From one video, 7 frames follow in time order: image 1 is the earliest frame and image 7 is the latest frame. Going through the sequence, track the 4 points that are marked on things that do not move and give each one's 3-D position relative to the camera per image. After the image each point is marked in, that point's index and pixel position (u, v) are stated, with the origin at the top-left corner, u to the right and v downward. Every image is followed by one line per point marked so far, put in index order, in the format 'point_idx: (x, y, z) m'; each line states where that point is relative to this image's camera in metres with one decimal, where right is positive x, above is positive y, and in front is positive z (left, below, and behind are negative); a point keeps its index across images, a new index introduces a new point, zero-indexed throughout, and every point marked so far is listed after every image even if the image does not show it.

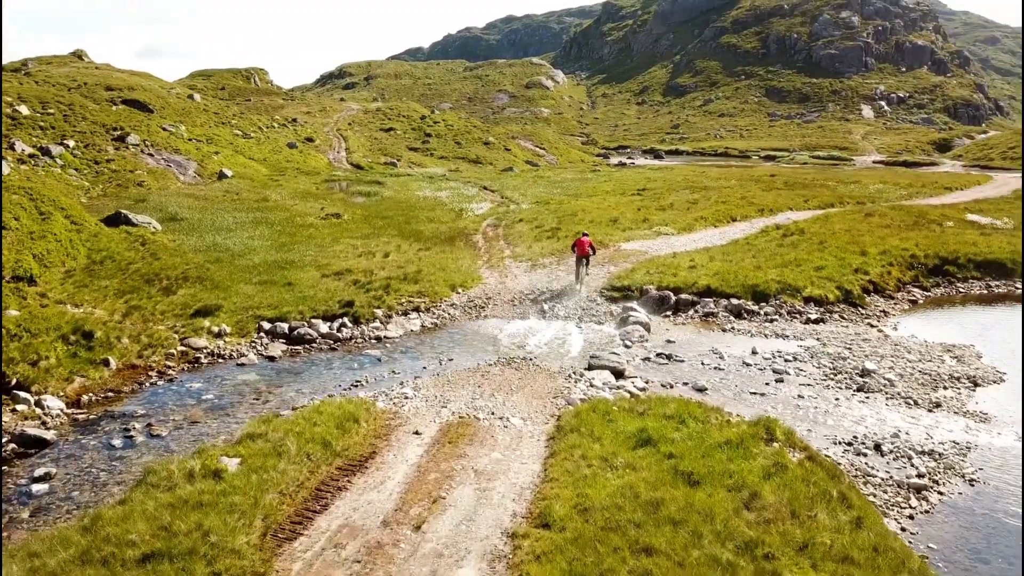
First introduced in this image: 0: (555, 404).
0: (+1.0, -2.7, +18.6) m
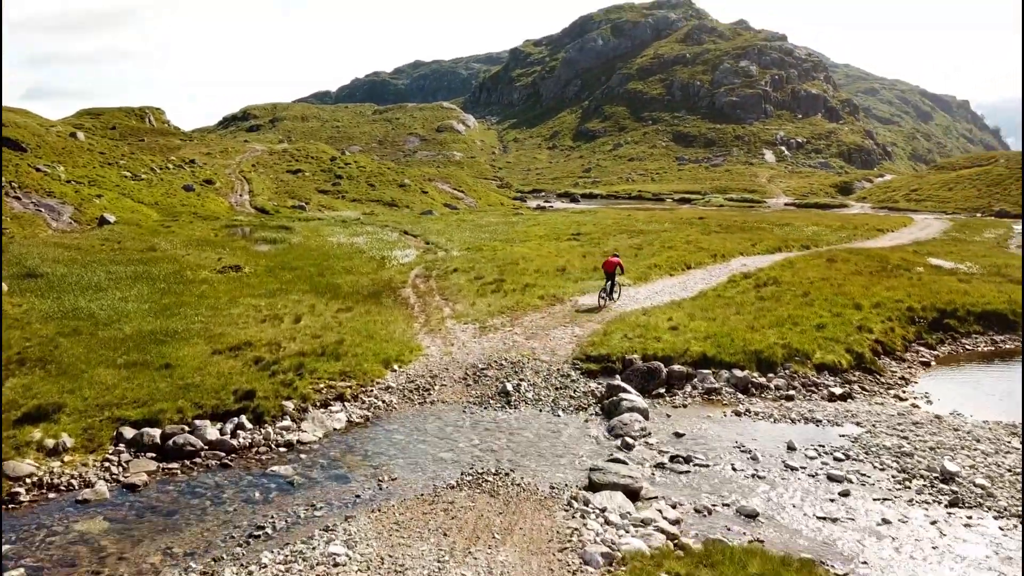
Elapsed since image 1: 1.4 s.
0: (+0.8, -4.3, +12.3) m
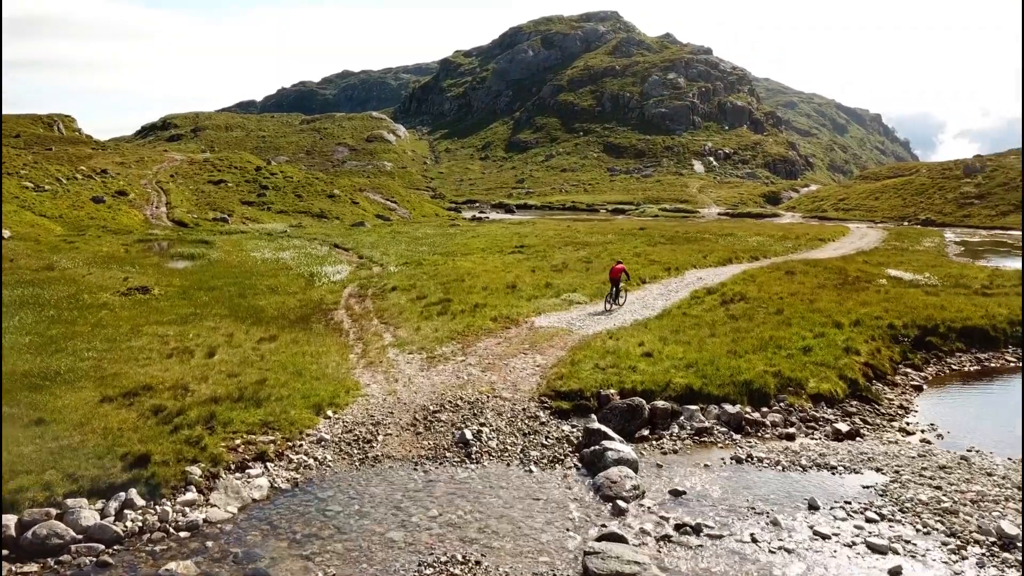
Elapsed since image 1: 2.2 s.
0: (+0.8, -4.8, +8.7) m
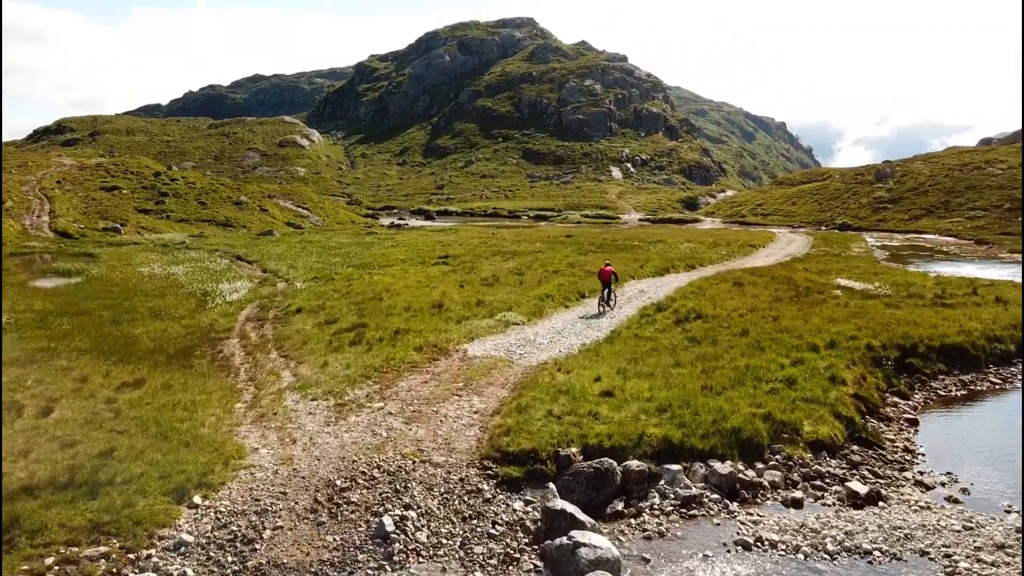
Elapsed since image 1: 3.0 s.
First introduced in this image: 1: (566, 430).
0: (+0.6, -5.3, +4.1) m
1: (+1.2, -3.1, +17.6) m
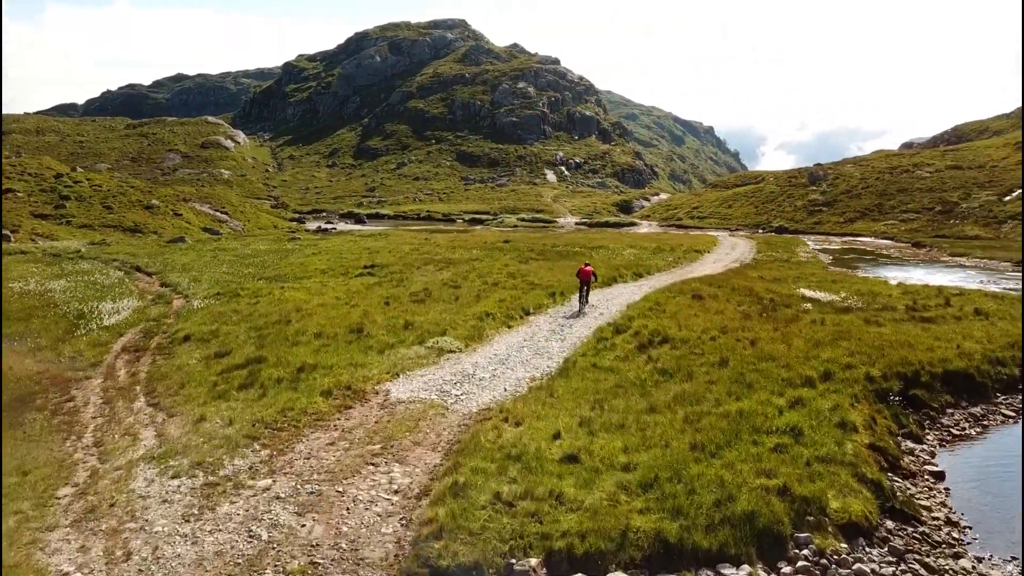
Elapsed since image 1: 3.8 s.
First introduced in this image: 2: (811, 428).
0: (+0.7, -5.9, -0.8) m
1: (+0.1, -3.7, +12.7) m
2: (+6.6, -3.1, +17.7) m
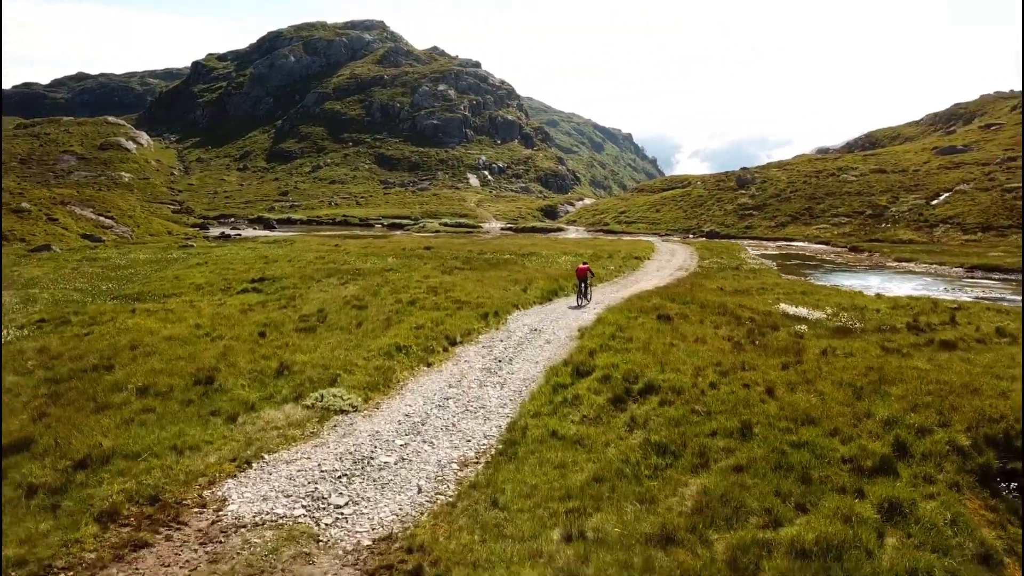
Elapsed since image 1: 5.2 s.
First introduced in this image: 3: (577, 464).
0: (+1.5, -6.3, -8.7) m
1: (-0.4, -4.3, +4.6) m
2: (+5.5, -3.7, +10.3) m
3: (+1.1, -3.0, +14.5) m
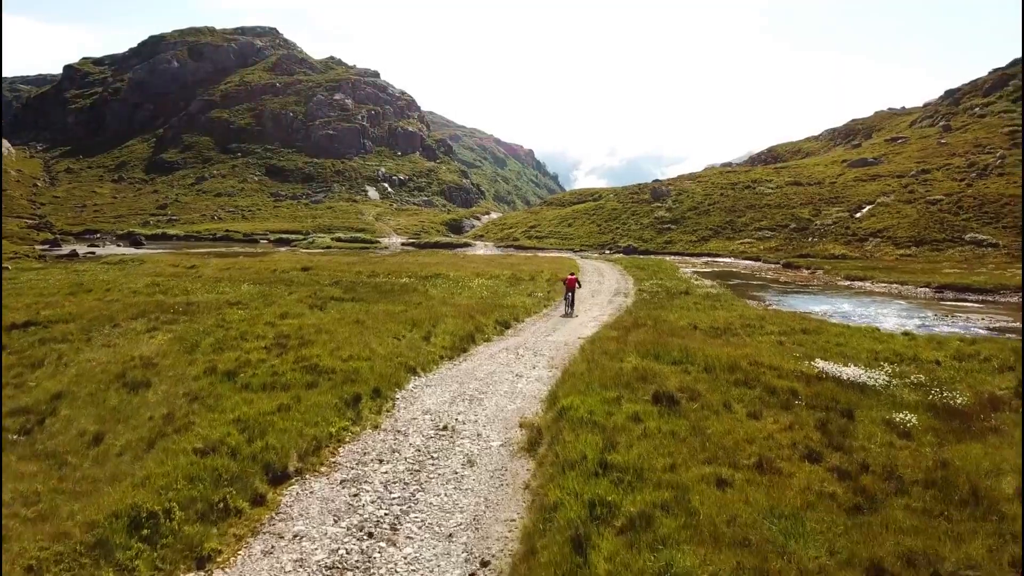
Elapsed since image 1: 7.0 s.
0: (+3.9, -7.0, -21.4) m
1: (+0.3, -5.2, -8.4) m
2: (+5.6, -4.6, -2.0) m
3: (+0.7, -4.1, +1.7) m
